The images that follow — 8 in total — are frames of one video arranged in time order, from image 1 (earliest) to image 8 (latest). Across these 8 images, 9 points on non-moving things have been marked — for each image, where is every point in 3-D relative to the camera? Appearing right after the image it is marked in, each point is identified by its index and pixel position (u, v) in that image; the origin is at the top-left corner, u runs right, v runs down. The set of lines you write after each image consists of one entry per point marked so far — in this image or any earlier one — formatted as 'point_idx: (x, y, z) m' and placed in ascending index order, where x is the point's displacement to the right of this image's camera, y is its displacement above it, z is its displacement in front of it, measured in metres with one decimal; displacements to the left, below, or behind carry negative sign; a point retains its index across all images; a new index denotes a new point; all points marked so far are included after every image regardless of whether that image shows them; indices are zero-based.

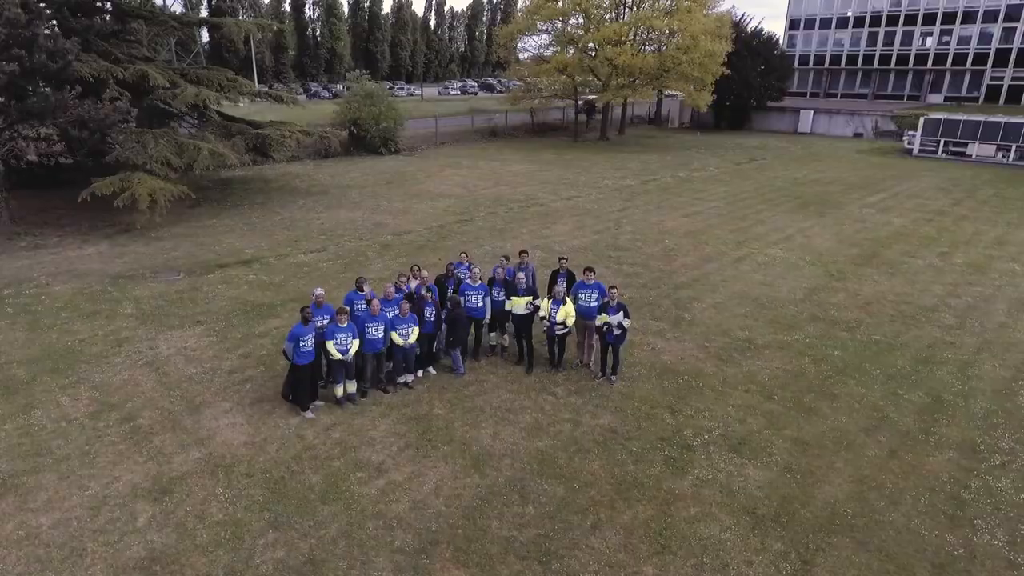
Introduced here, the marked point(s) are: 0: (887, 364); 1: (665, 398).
0: (+4.8, -0.9, +8.2) m
1: (+1.7, -1.2, +7.3) m
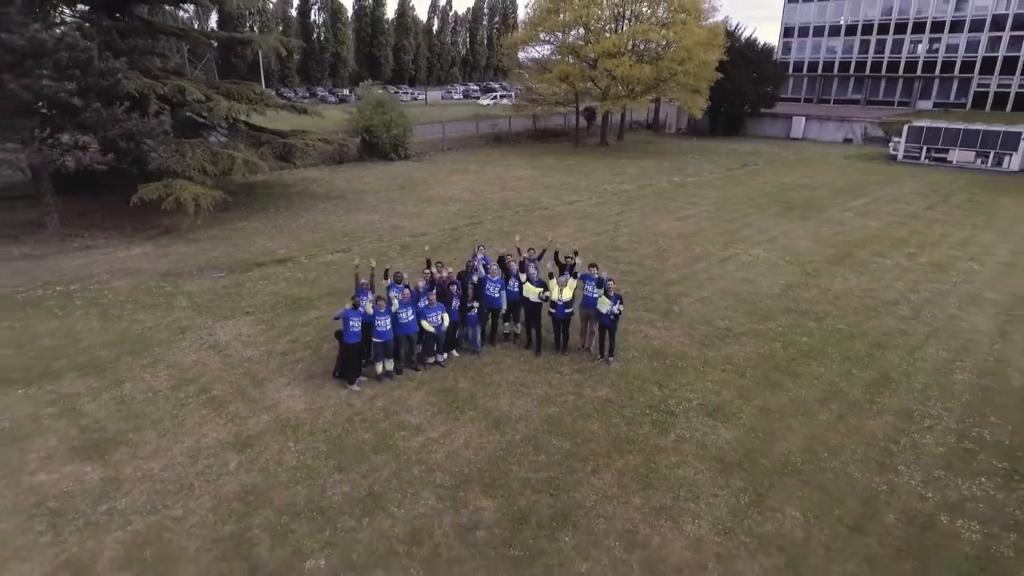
0: (+5.0, -0.9, +9.5) m
1: (+1.9, -1.2, +8.6) m
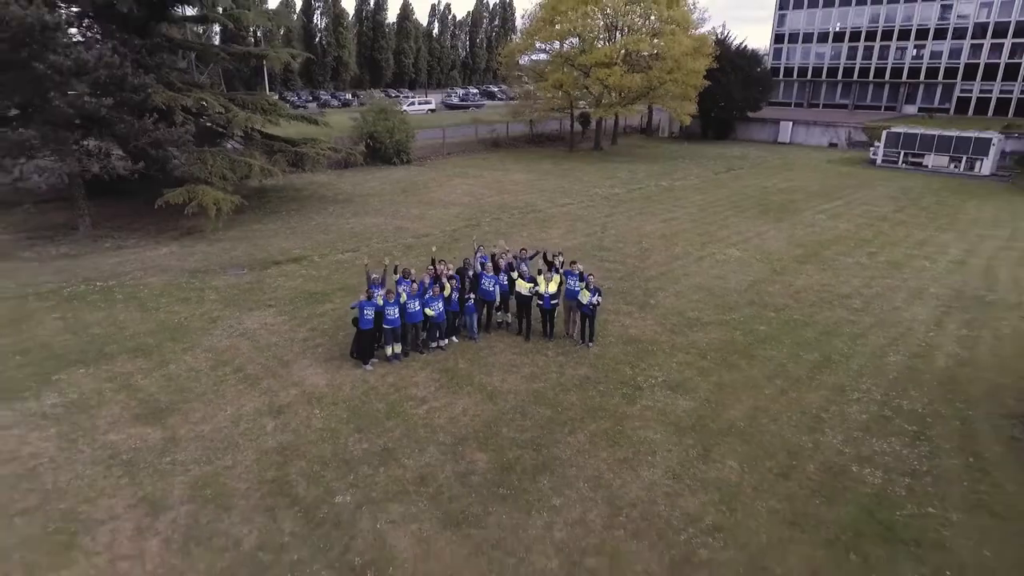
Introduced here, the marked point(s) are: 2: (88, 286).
0: (+4.9, -0.8, +10.8) m
1: (+1.8, -1.1, +9.9) m
2: (-8.6, +0.1, +13.0) m
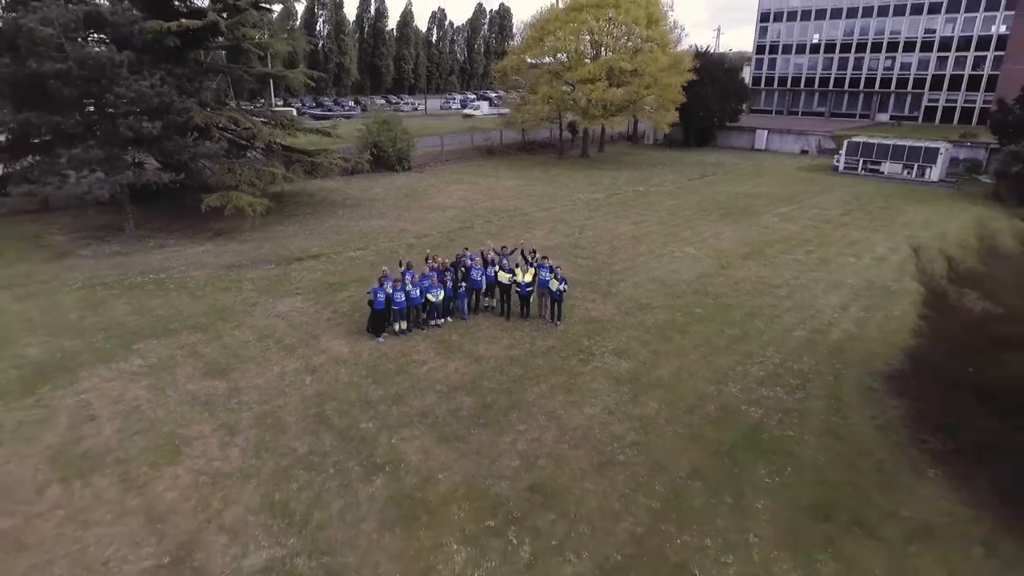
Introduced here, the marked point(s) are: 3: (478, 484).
0: (+4.5, -0.6, +13.4) m
1: (+1.5, -0.8, +12.5) m
2: (-9.0, +0.3, +15.5) m
3: (-0.4, -2.4, +8.0) m
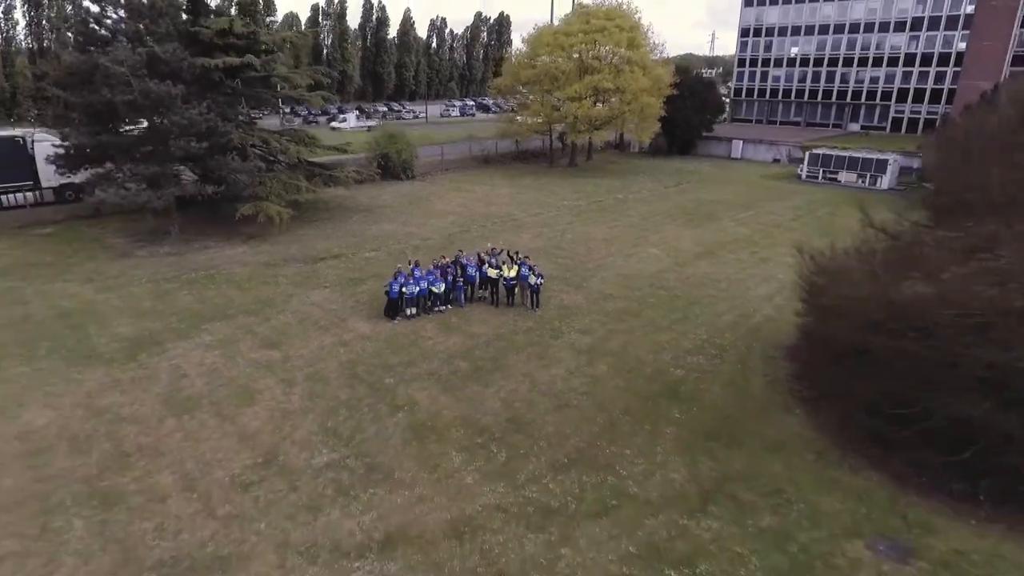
0: (+4.2, -0.4, +16.6) m
1: (+1.1, -0.7, +15.7) m
2: (-9.3, +0.4, +18.7) m
3: (-0.7, -2.3, +11.2) m
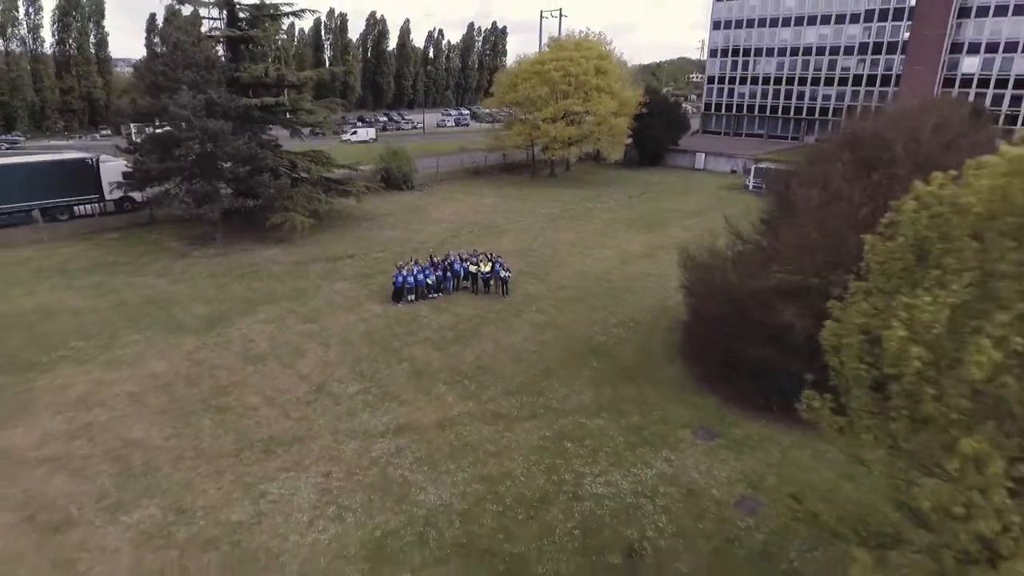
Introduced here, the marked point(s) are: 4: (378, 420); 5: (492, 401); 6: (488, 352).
0: (+3.4, -0.1, +21.8) m
1: (+0.3, -0.4, +20.9) m
2: (-10.1, +0.7, +23.9) m
3: (-1.5, -2.0, +16.4) m
4: (-2.9, -2.9, +13.9) m
5: (-0.5, -2.6, +14.6) m
6: (-0.7, -1.7, +17.1) m
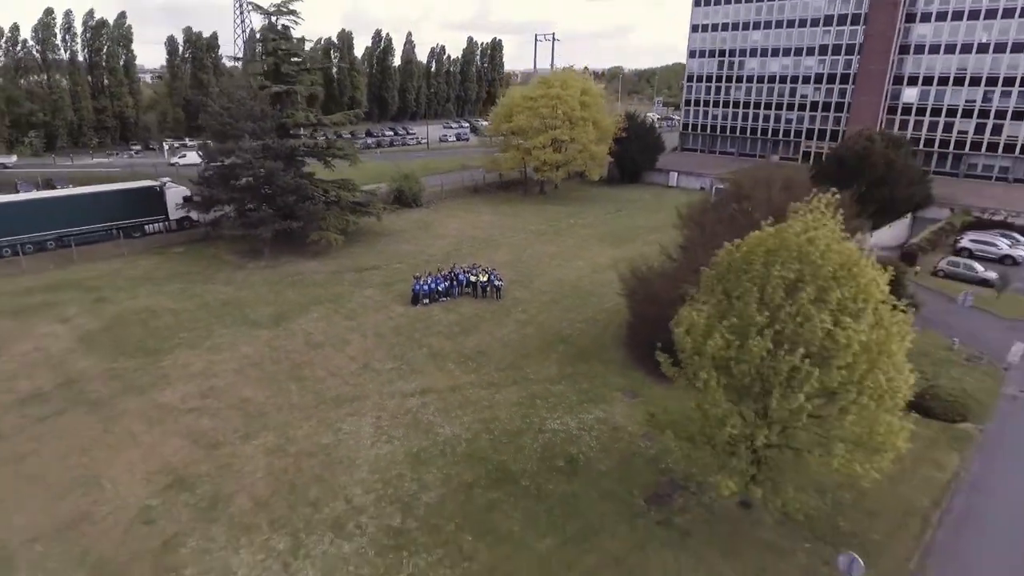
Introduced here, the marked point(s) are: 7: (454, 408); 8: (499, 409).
0: (+3.0, -0.4, +28.1) m
1: (0.0, -0.7, +27.2) m
2: (-10.5, +0.4, +30.2) m
3: (-1.9, -2.2, +22.7) m
4: (-3.3, -3.1, +20.2) m
5: (-0.8, -2.8, +20.9) m
6: (-1.0, -2.0, +23.4) m
7: (-1.7, -3.6, +18.8) m
8: (-0.4, -3.6, +18.8) m
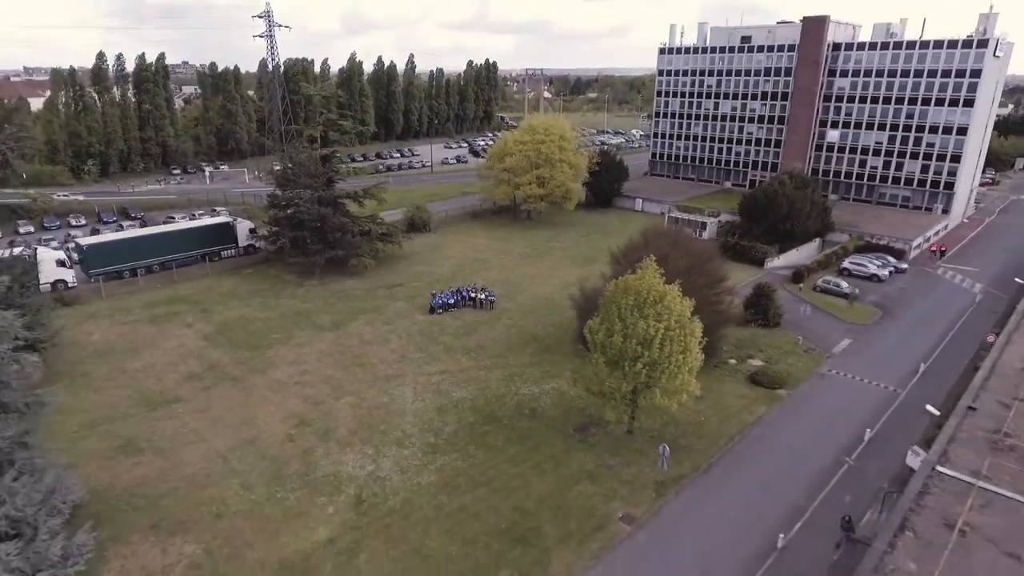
0: (+2.4, -1.2, +39.0) m
1: (-0.7, -1.5, +38.1) m
2: (-11.1, -0.4, +41.0) m
3: (-2.5, -3.0, +33.6) m
4: (-3.9, -3.9, +31.0) m
5: (-1.5, -3.6, +31.8) m
6: (-1.7, -2.8, +34.3) m
7: (-2.3, -4.4, +29.7) m
8: (-1.0, -4.4, +29.7) m
